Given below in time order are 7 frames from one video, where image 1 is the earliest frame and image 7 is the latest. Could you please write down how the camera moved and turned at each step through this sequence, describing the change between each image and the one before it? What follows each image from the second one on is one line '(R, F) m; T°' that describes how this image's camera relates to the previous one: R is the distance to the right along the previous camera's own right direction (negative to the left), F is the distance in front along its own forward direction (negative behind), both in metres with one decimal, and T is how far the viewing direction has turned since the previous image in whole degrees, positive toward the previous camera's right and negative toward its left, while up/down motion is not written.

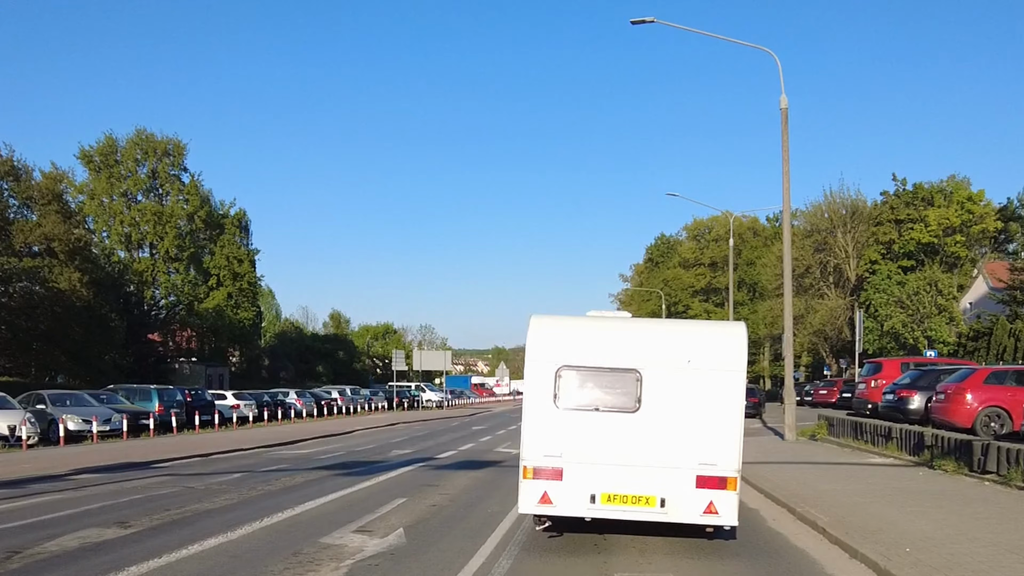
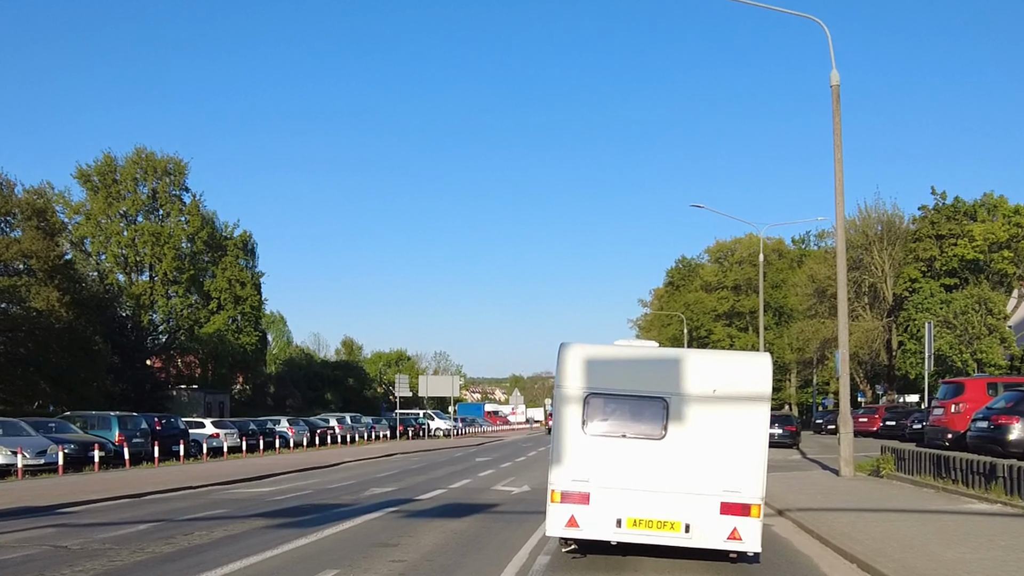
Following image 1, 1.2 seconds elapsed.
(+0.4, +3.9) m; -1°
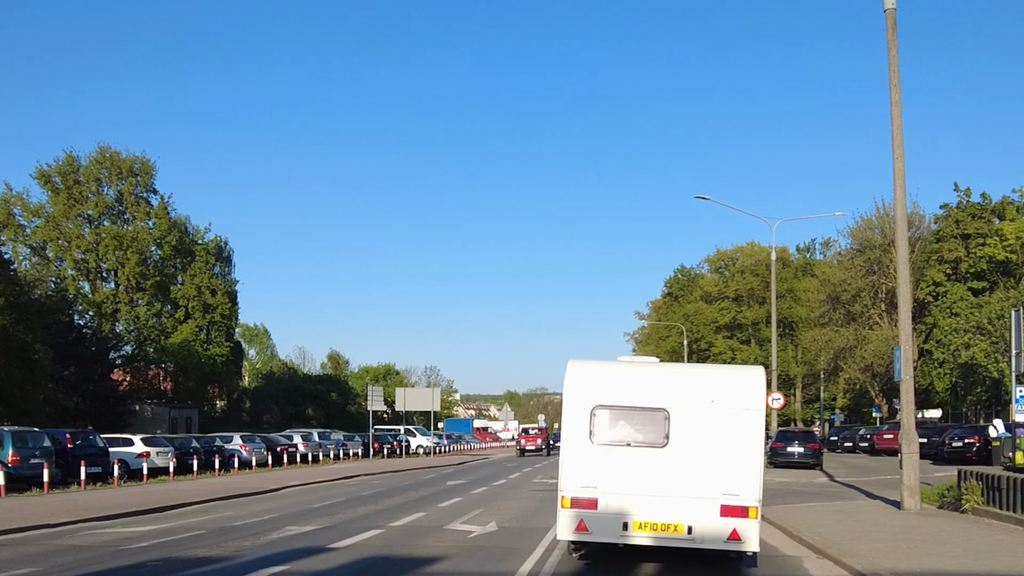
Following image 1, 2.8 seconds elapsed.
(+0.6, +5.0) m; 0°
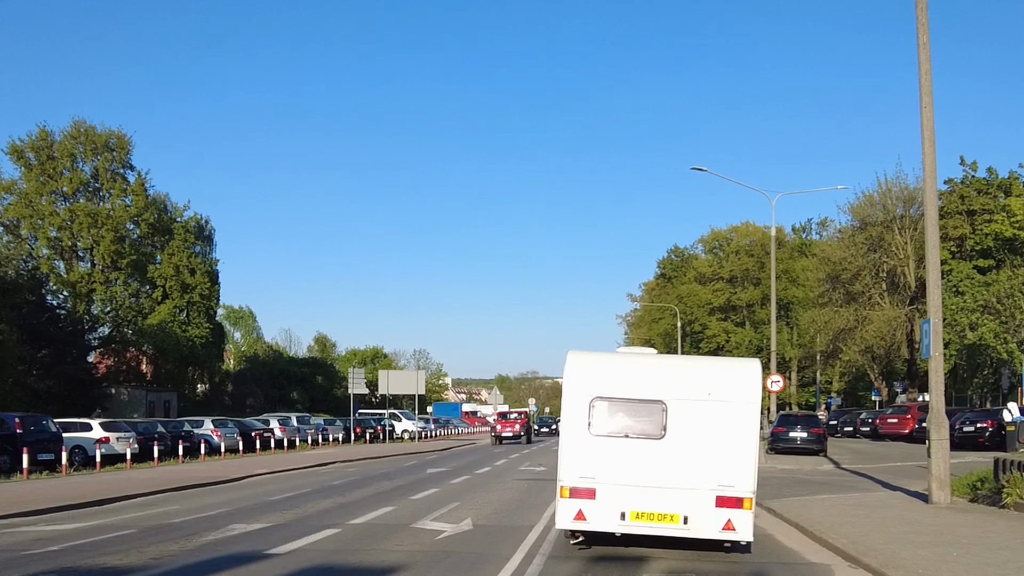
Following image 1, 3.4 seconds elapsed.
(+0.2, +2.1) m; +1°
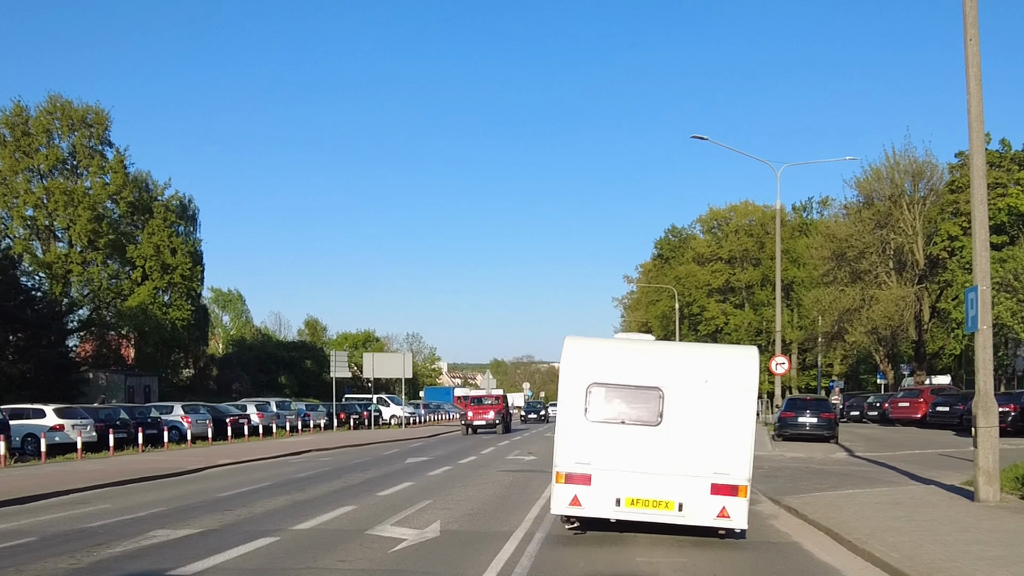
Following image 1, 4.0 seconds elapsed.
(+0.3, +2.3) m; 0°
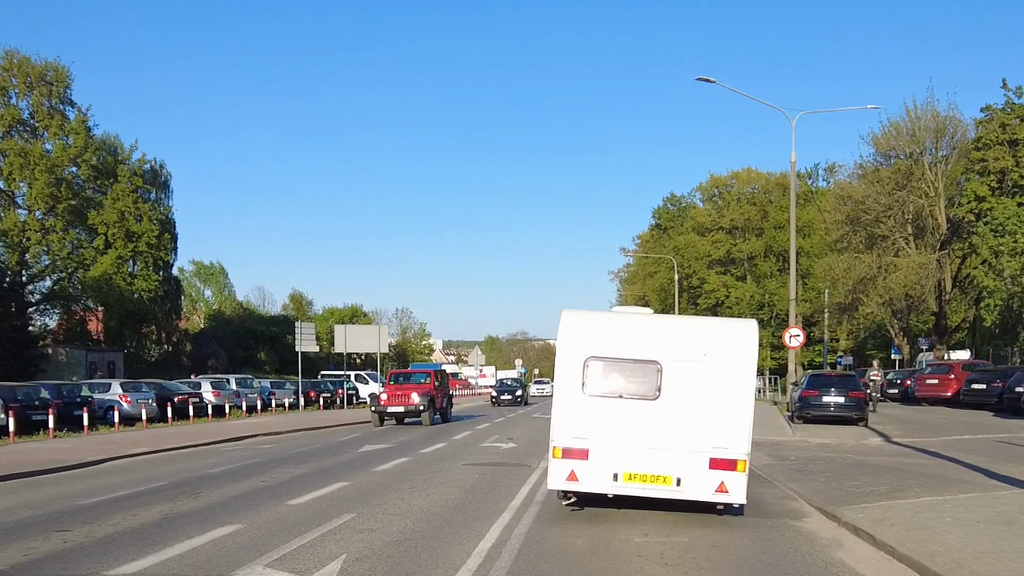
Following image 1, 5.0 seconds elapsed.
(+0.5, +4.1) m; 0°
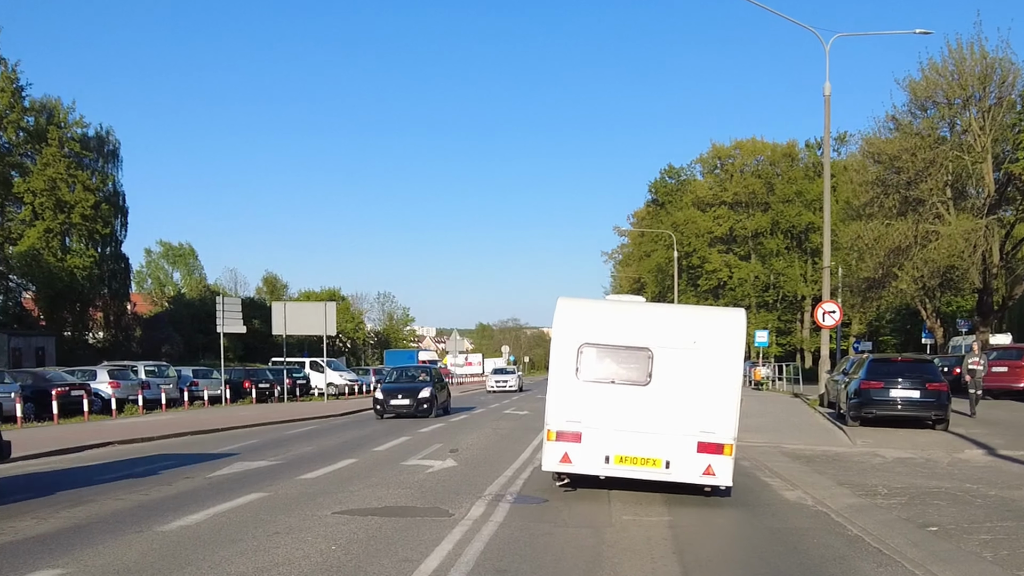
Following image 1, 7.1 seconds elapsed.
(+0.9, +6.8) m; 0°
